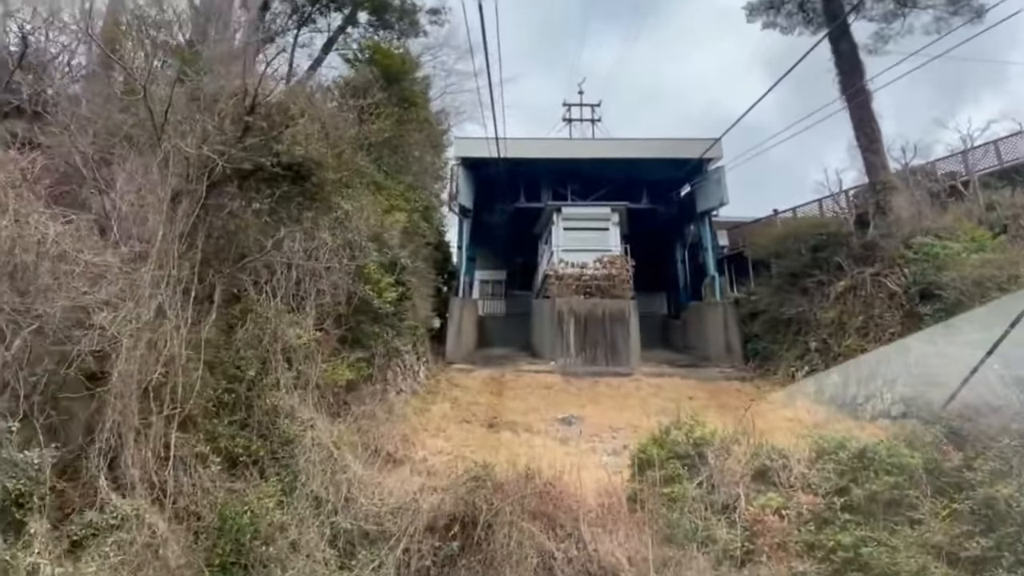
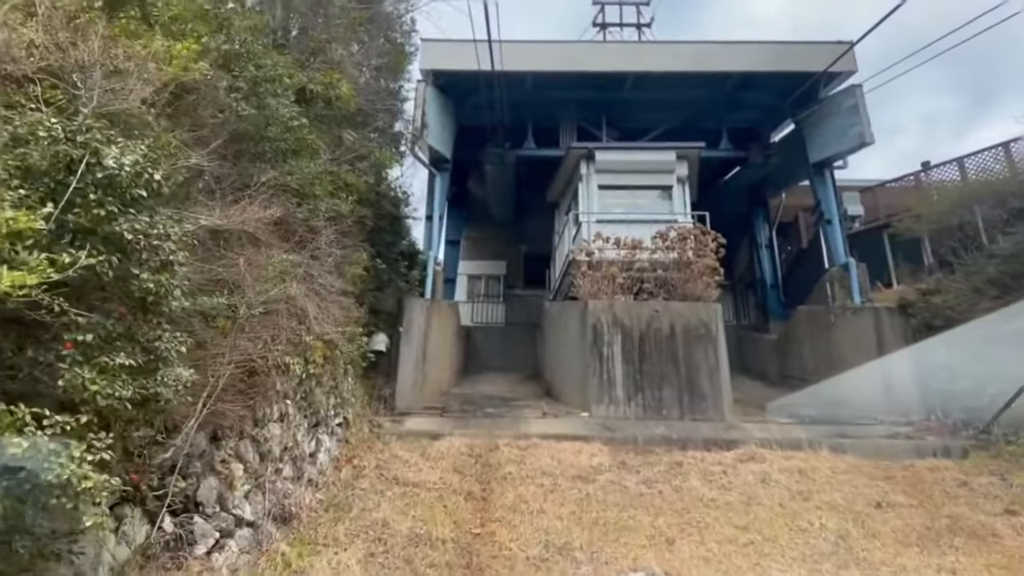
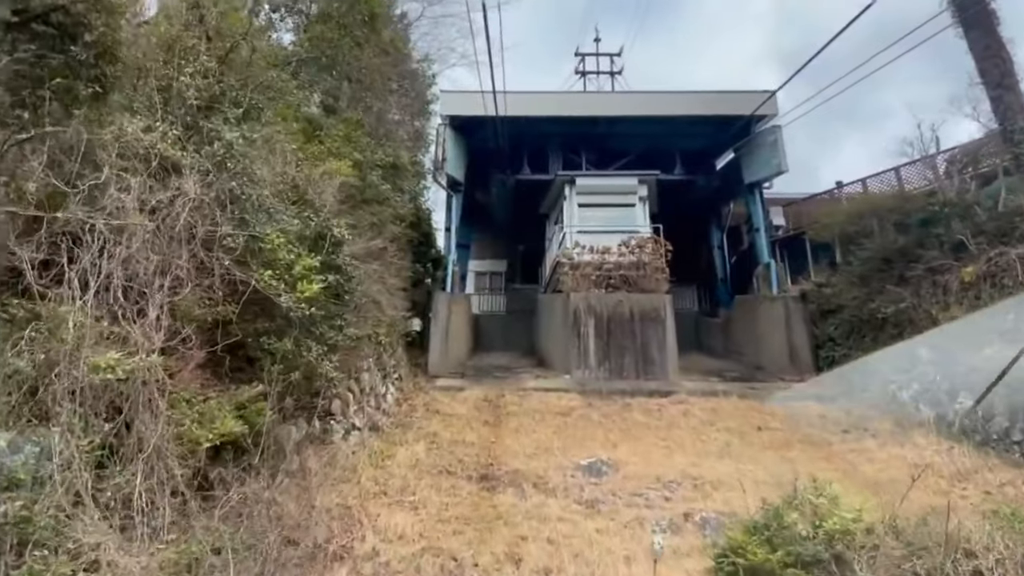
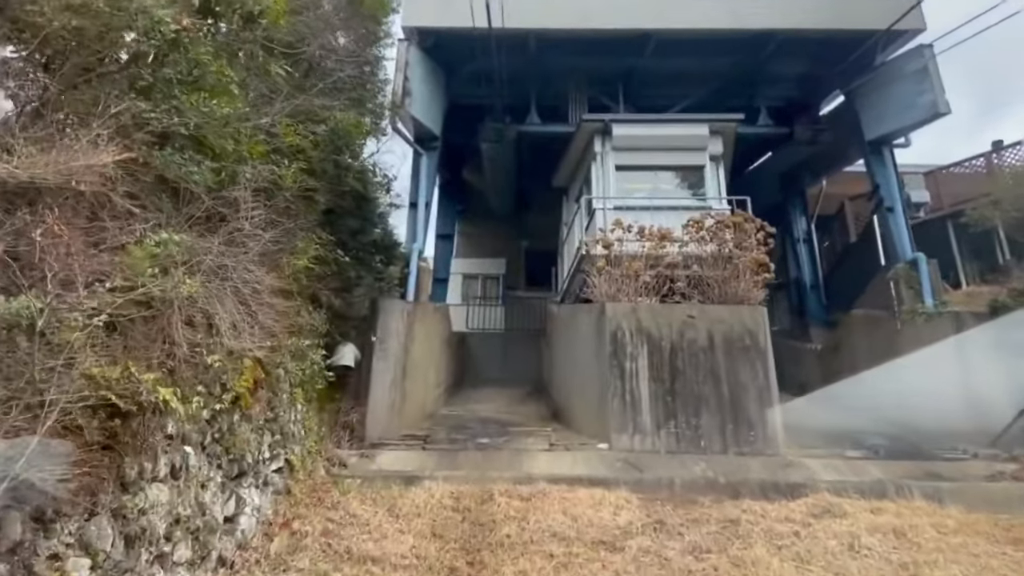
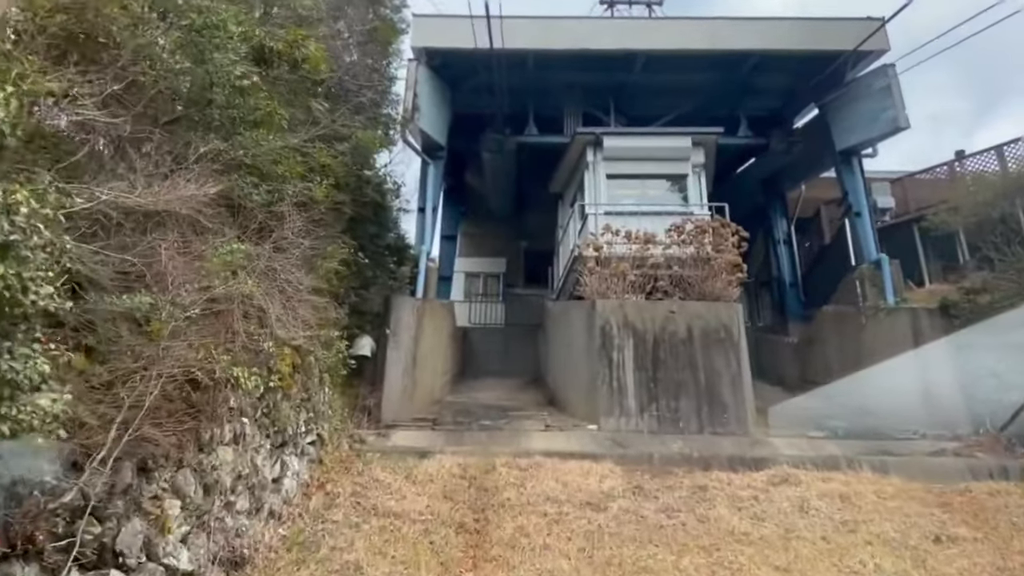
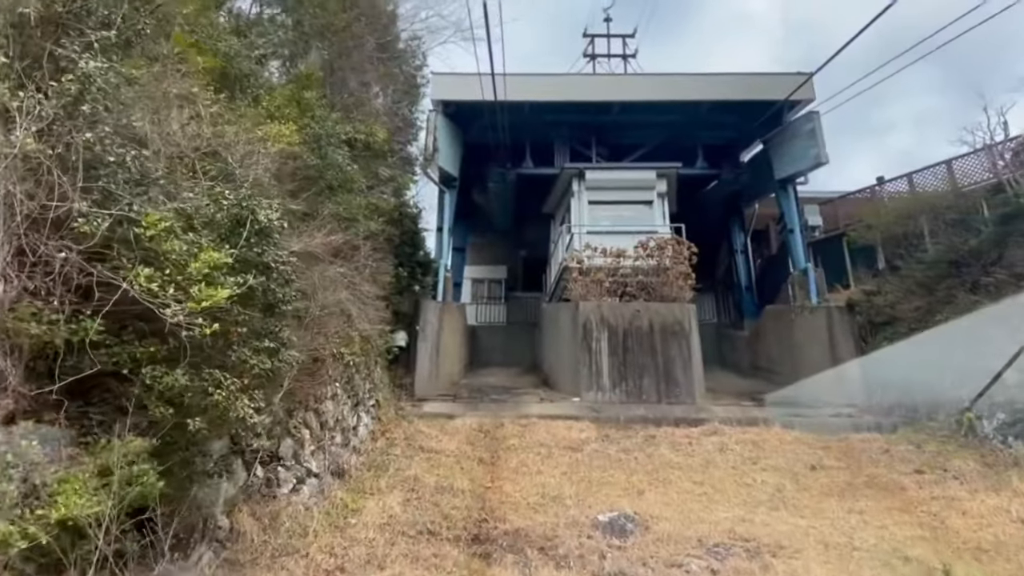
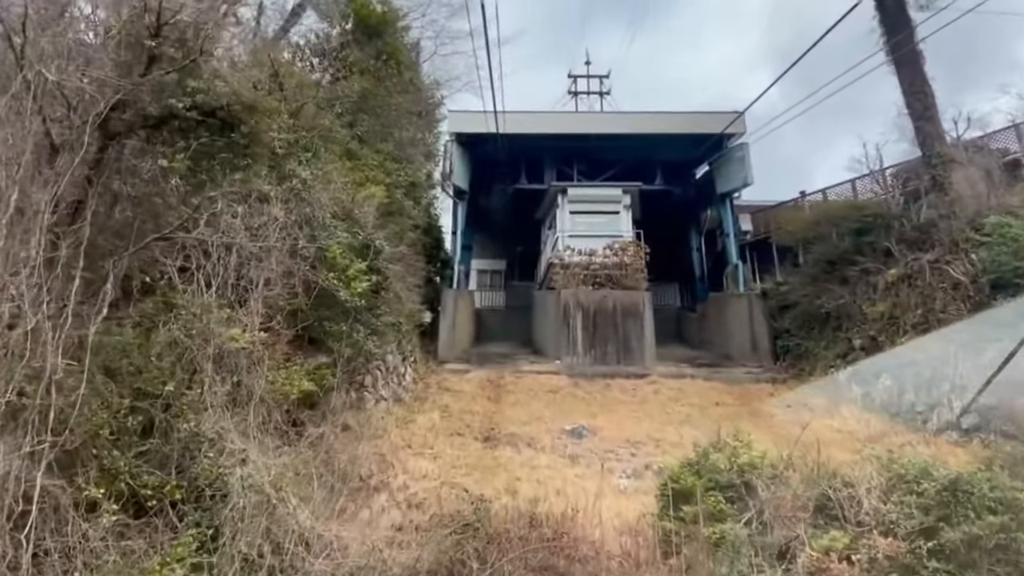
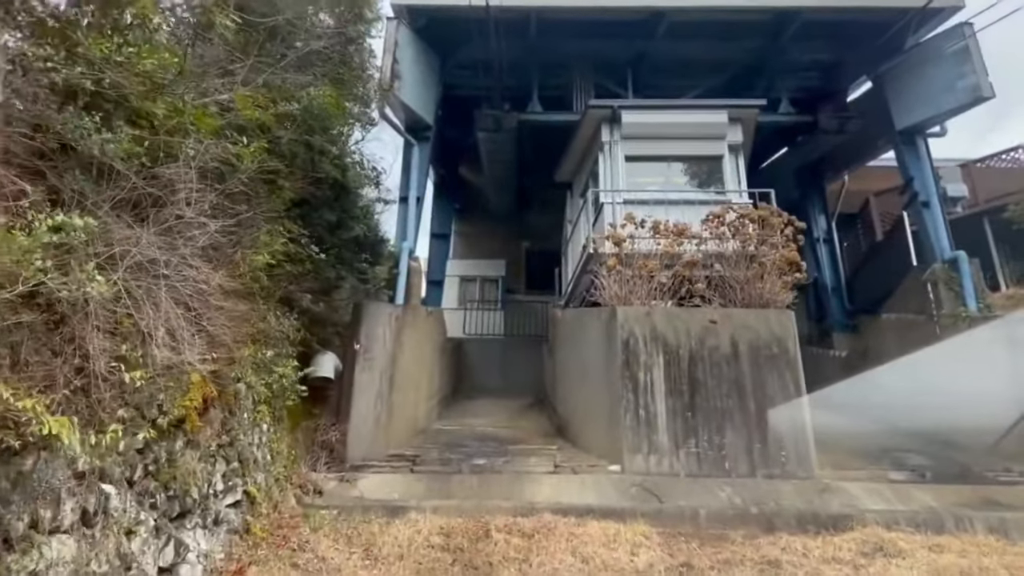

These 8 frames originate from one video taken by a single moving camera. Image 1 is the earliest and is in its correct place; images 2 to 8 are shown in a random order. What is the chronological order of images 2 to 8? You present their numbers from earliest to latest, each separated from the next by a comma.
7, 3, 6, 2, 5, 4, 8
